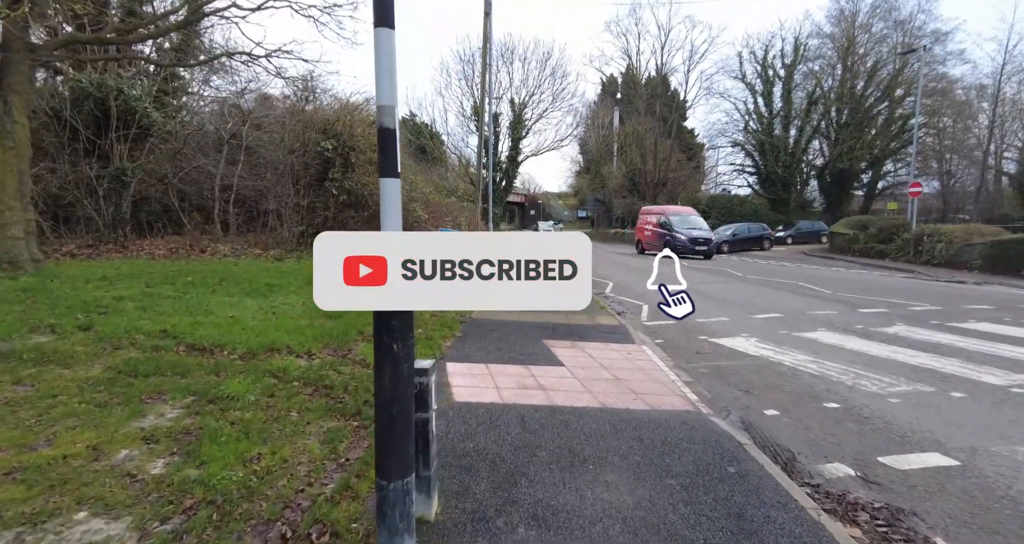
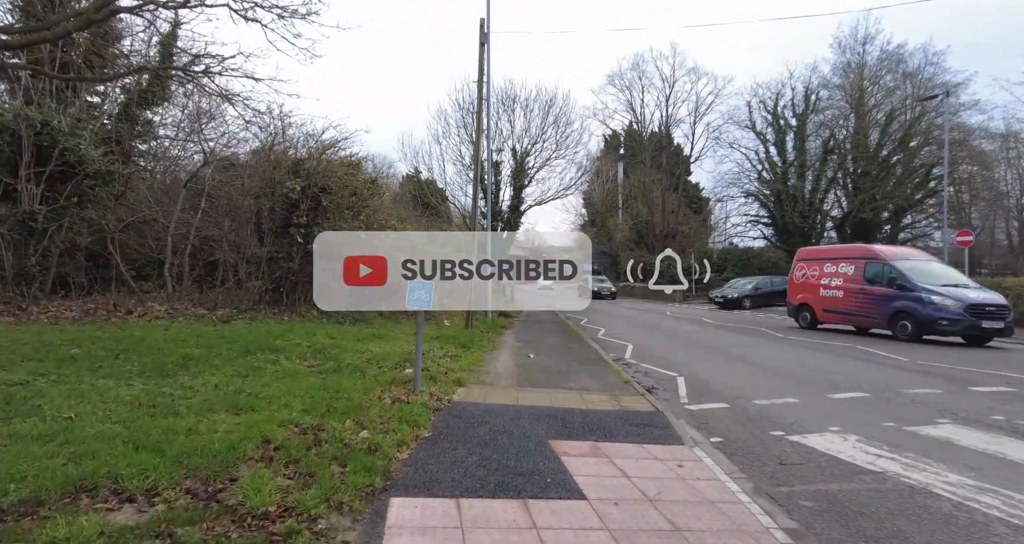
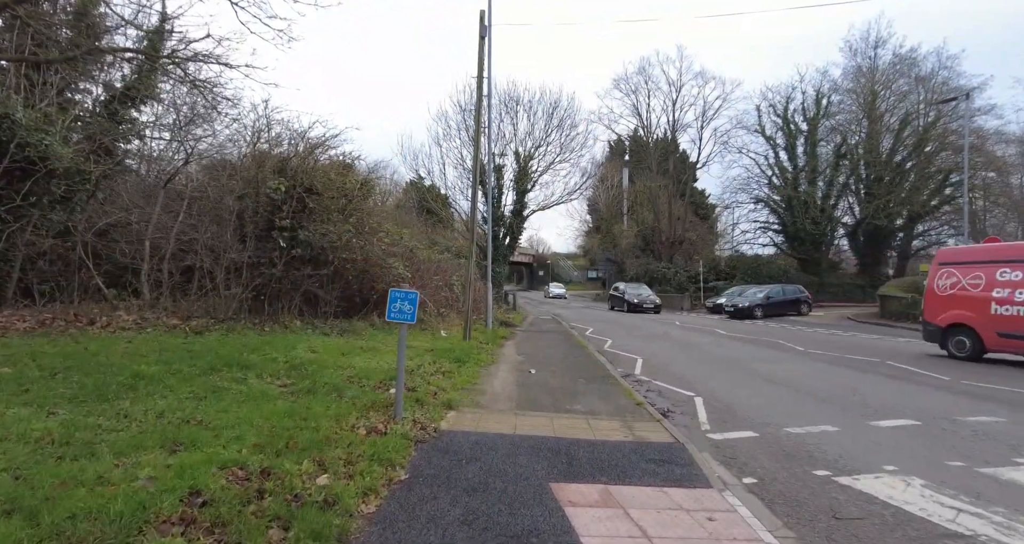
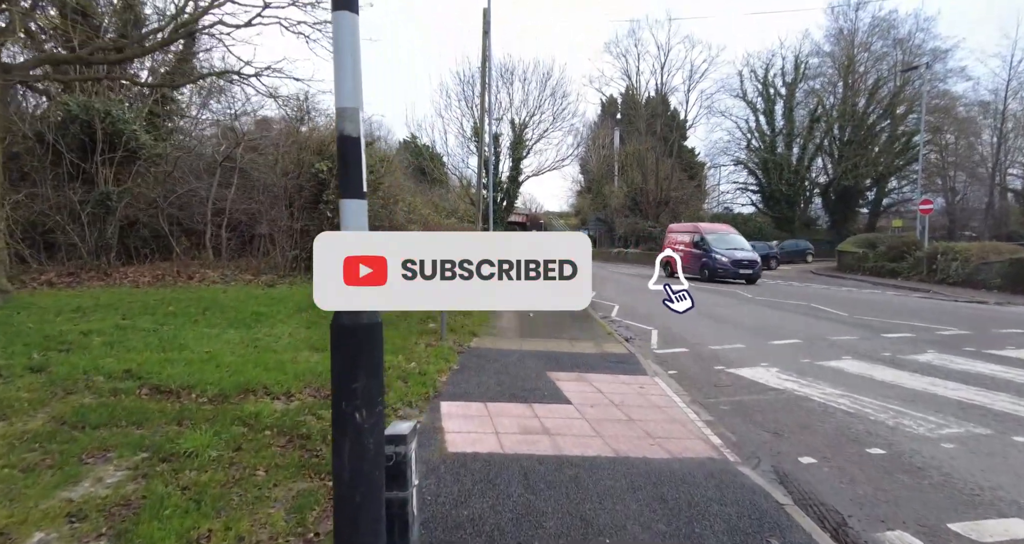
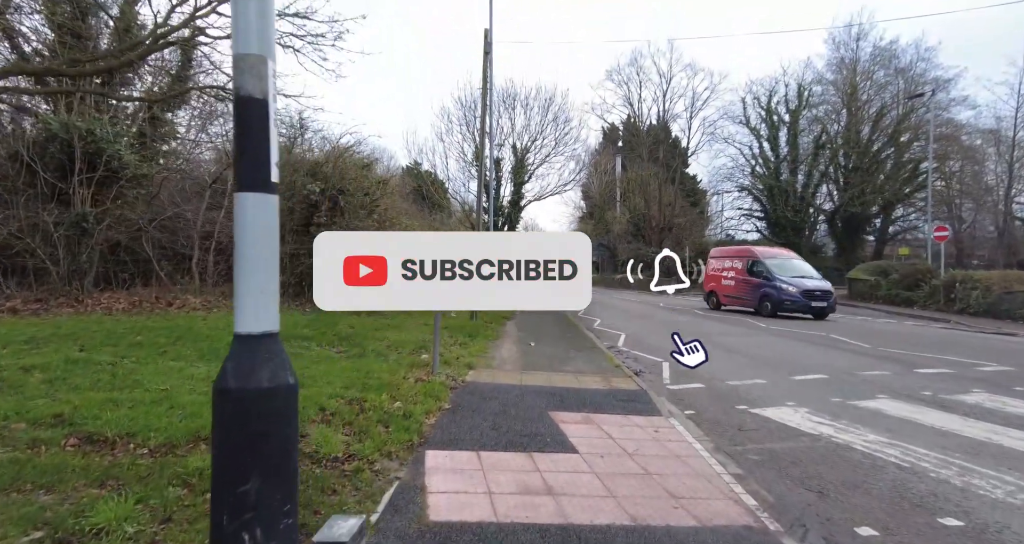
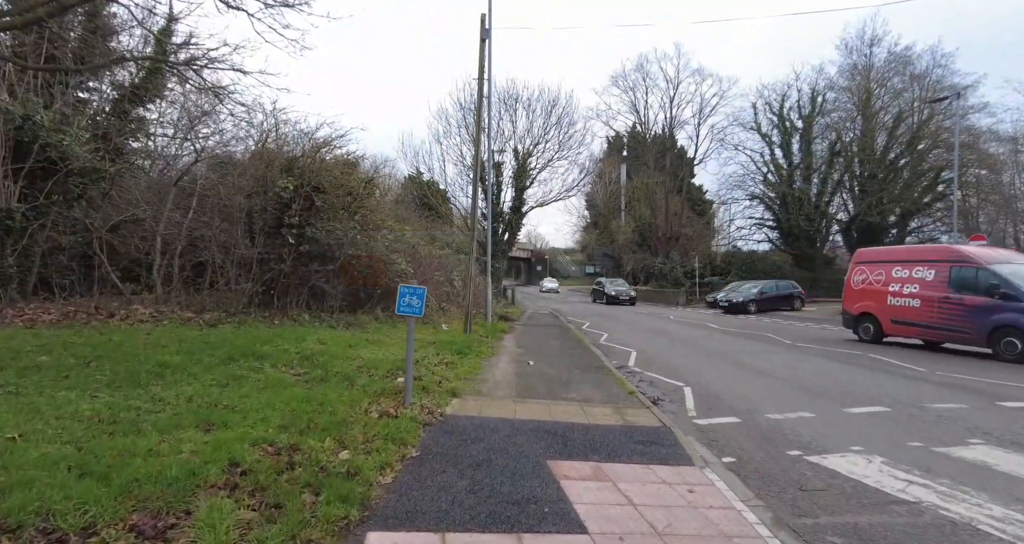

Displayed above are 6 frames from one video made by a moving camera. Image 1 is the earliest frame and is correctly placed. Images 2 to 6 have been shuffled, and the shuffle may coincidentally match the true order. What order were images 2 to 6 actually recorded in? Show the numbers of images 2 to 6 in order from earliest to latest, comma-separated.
4, 5, 2, 6, 3
